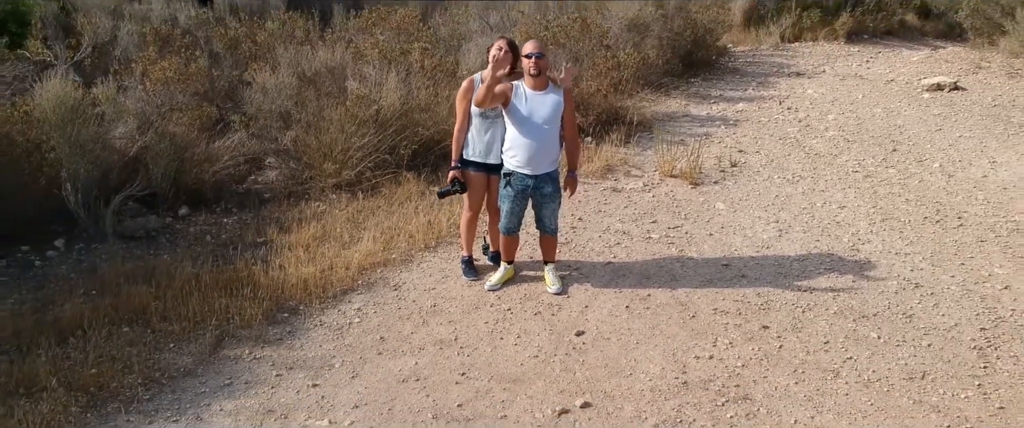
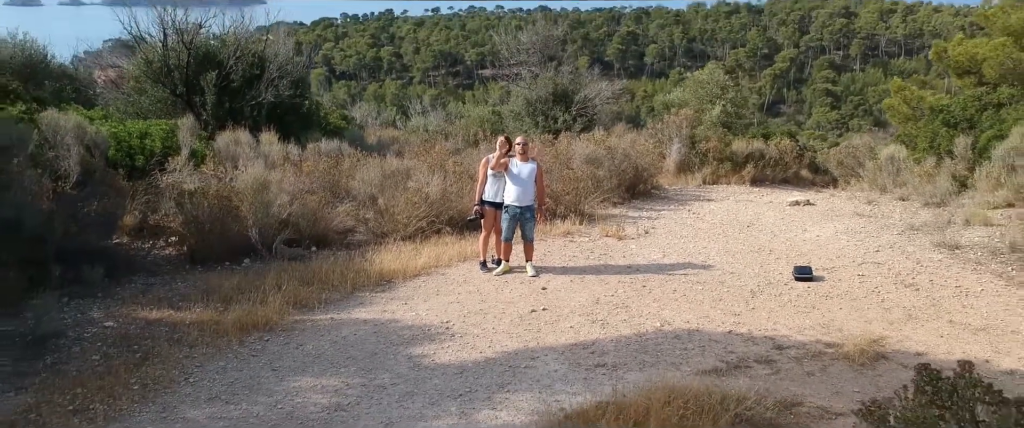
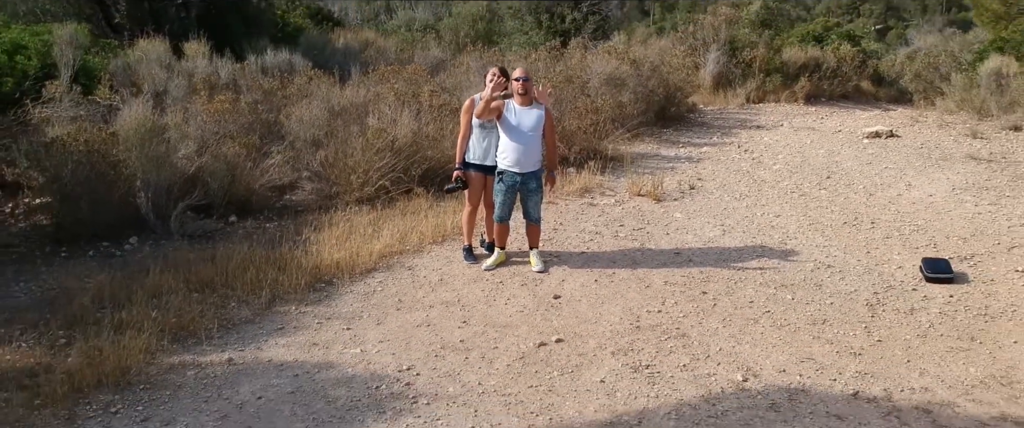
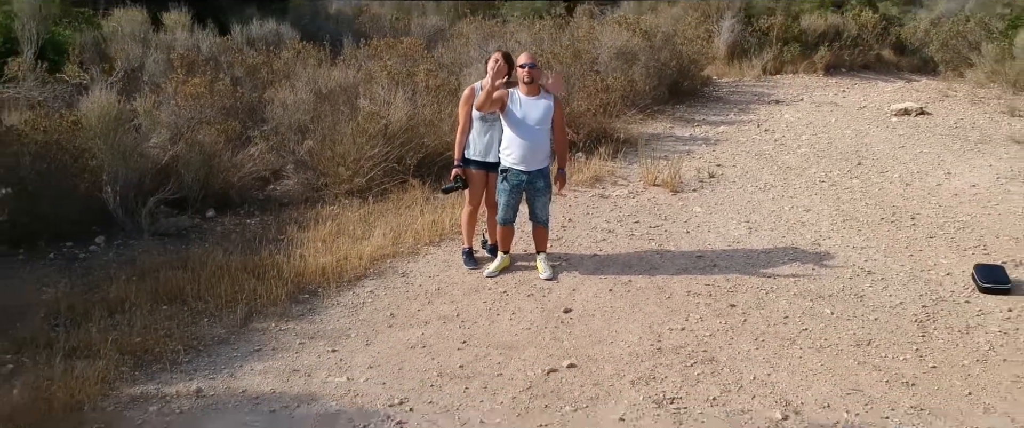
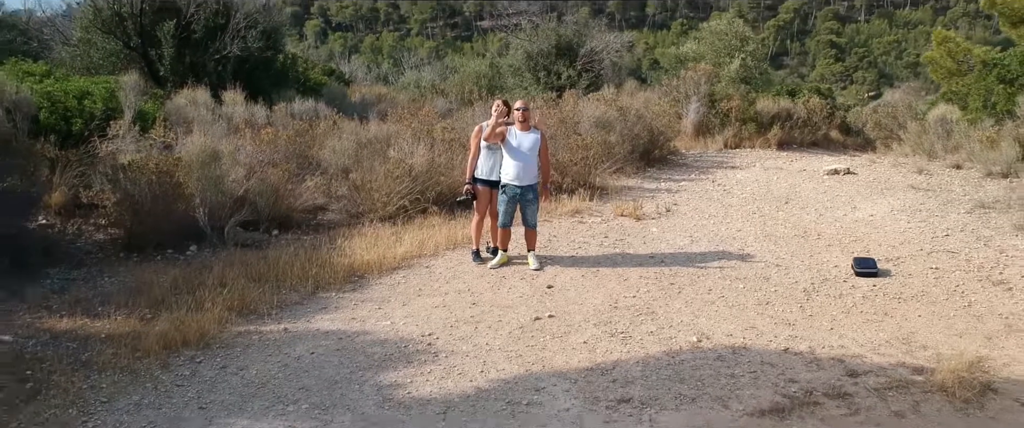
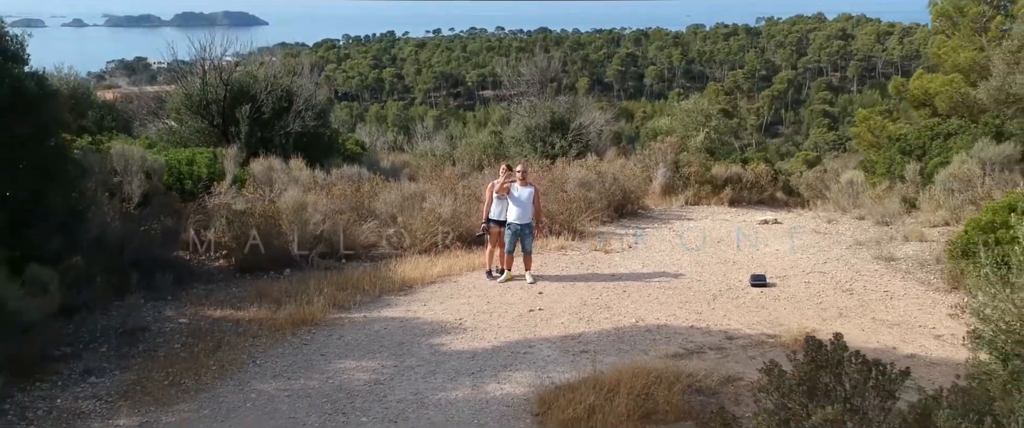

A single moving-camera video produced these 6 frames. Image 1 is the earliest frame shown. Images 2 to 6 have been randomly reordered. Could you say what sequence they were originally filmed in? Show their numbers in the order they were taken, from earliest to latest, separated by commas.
4, 3, 5, 2, 6
